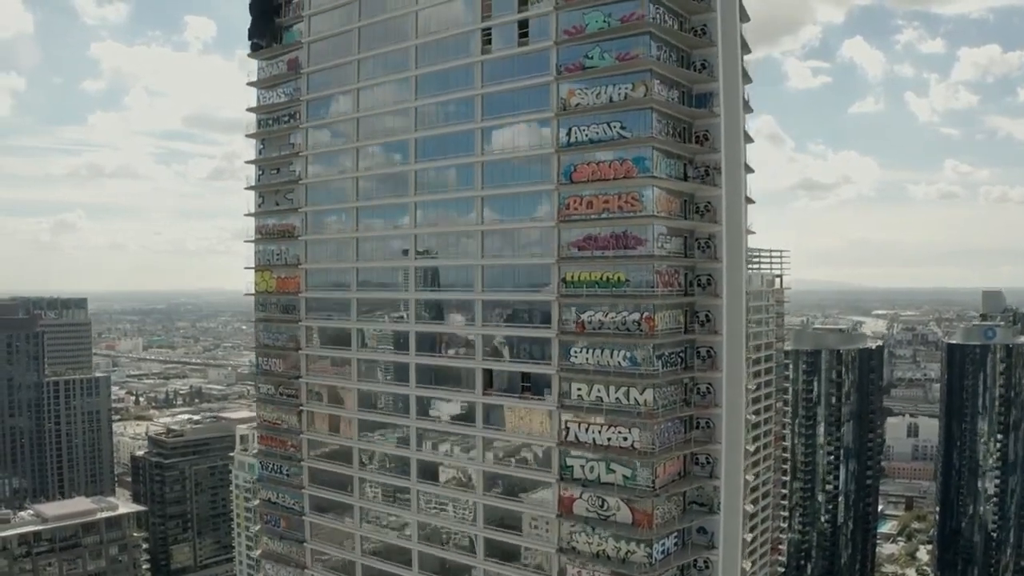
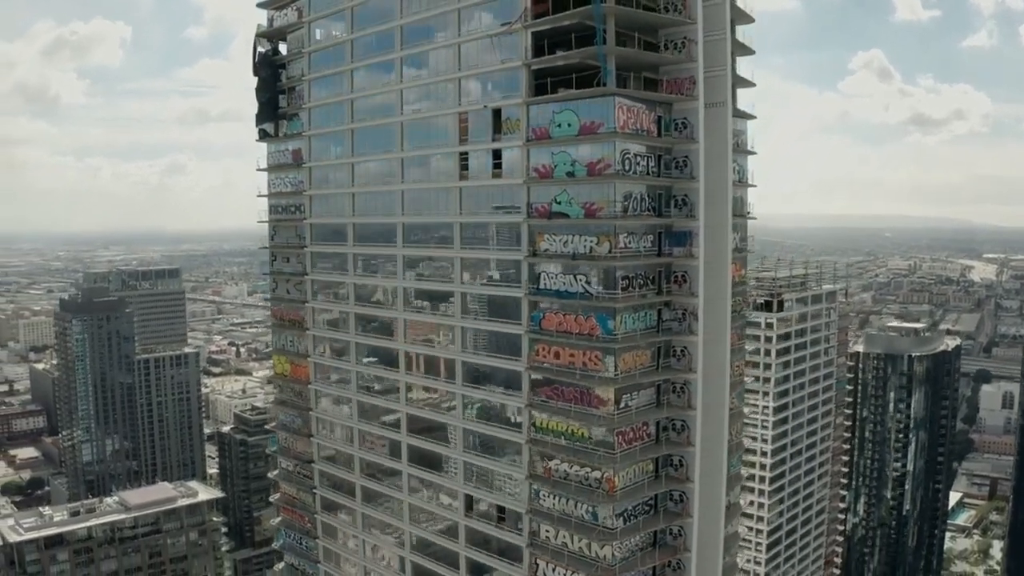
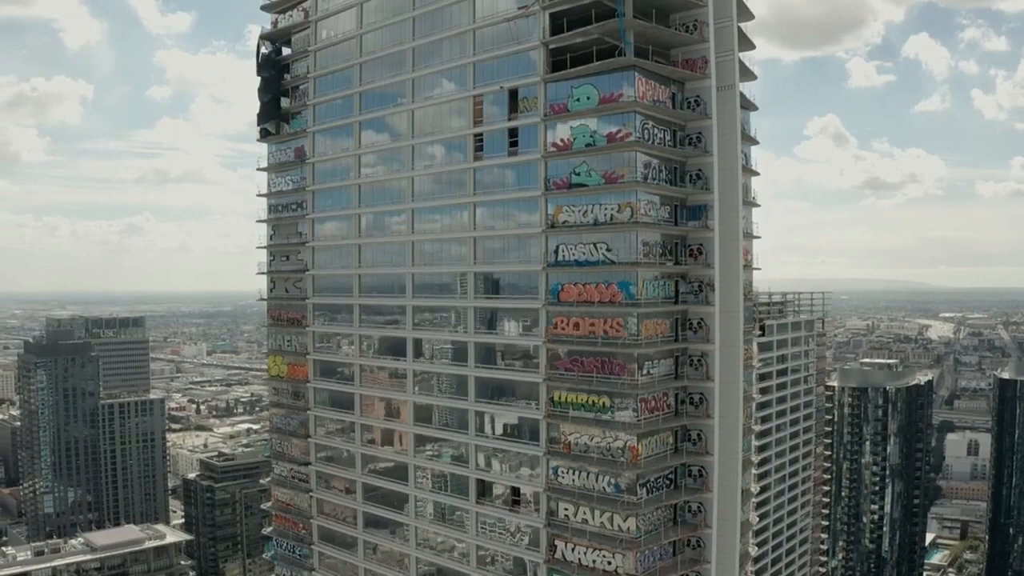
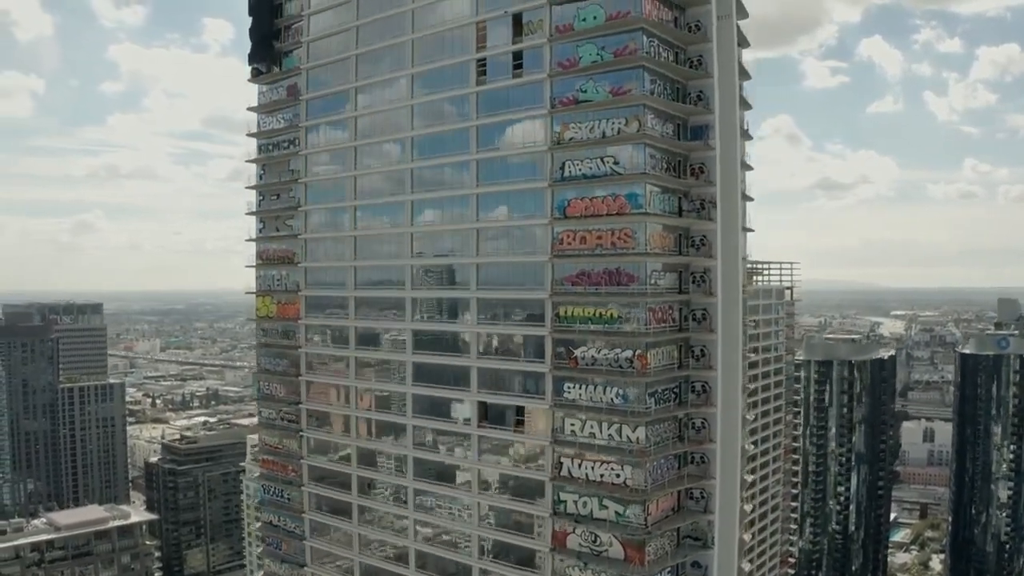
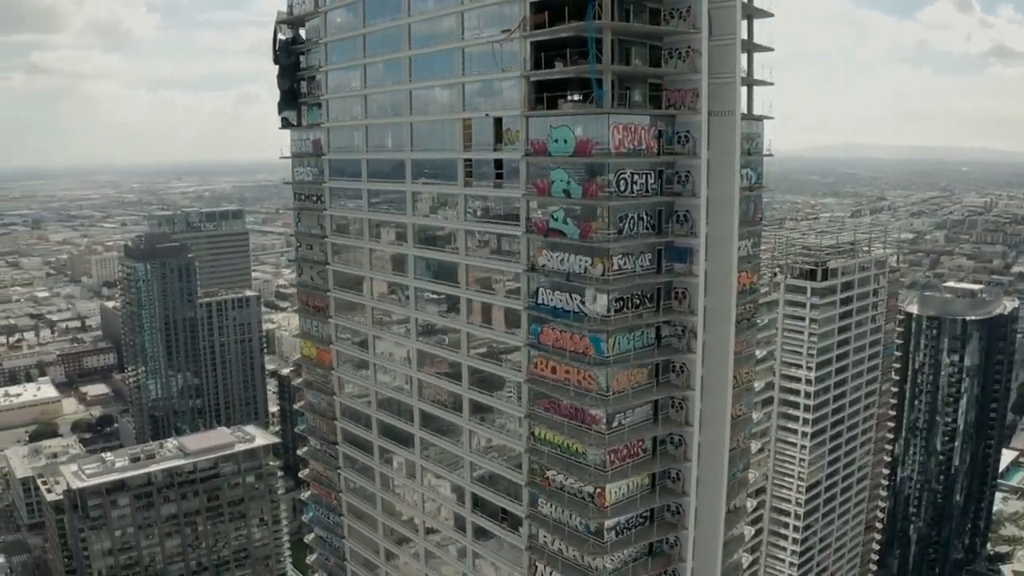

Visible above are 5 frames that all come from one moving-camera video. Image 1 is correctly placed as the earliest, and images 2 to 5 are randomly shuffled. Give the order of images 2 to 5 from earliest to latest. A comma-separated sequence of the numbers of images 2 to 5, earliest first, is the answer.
4, 3, 2, 5
